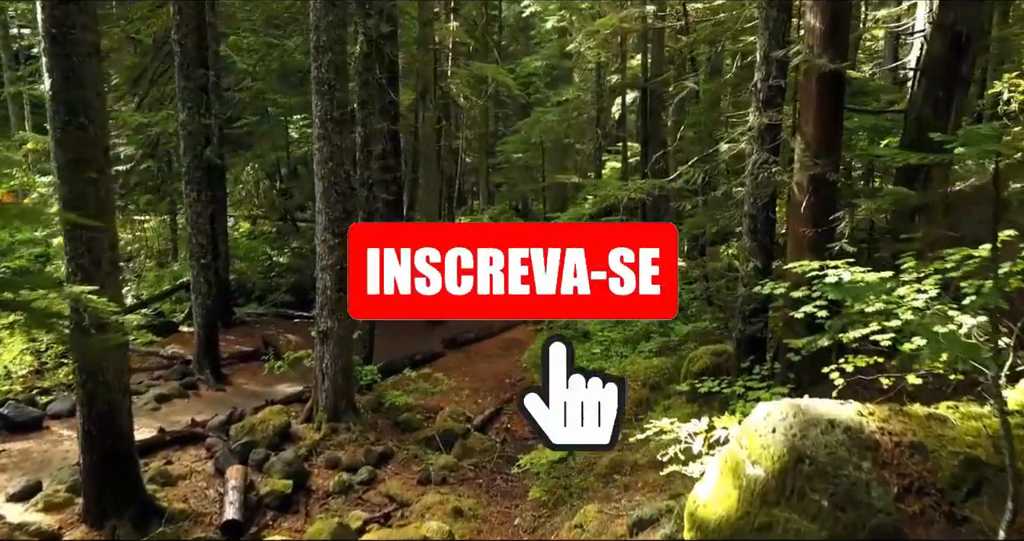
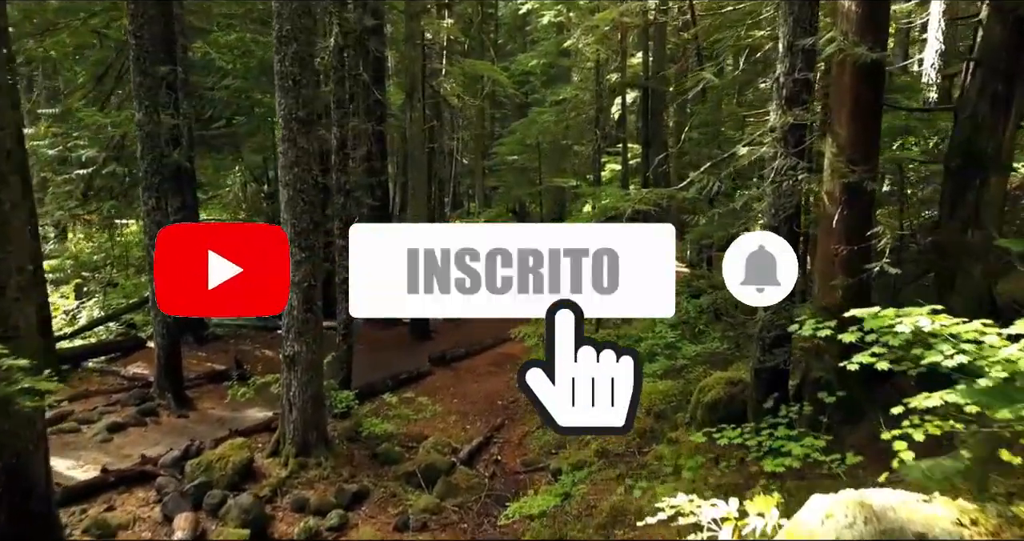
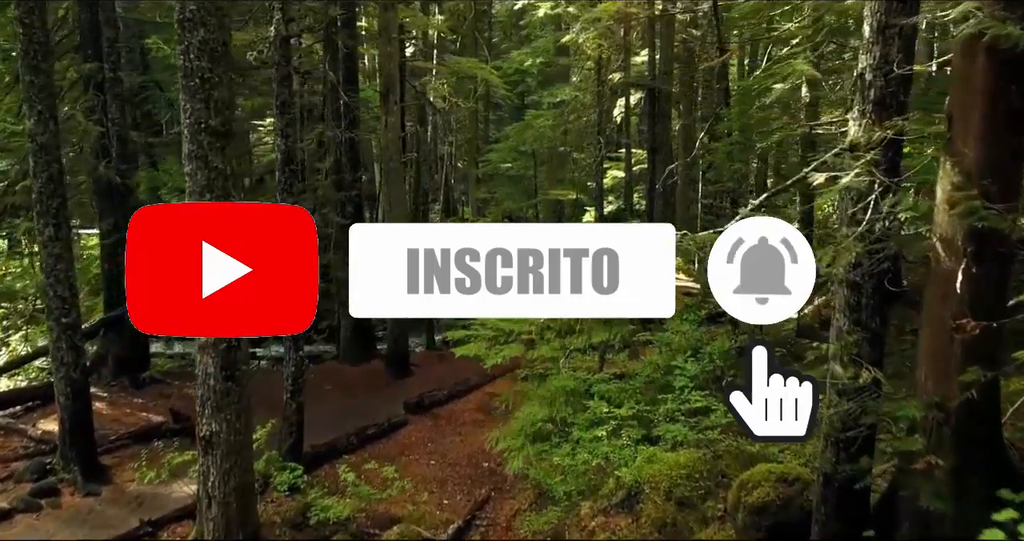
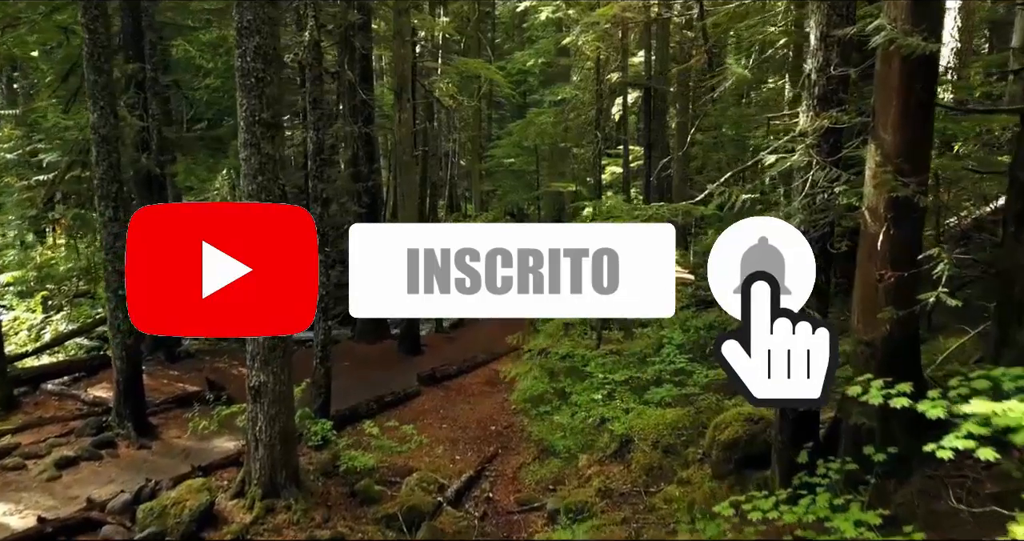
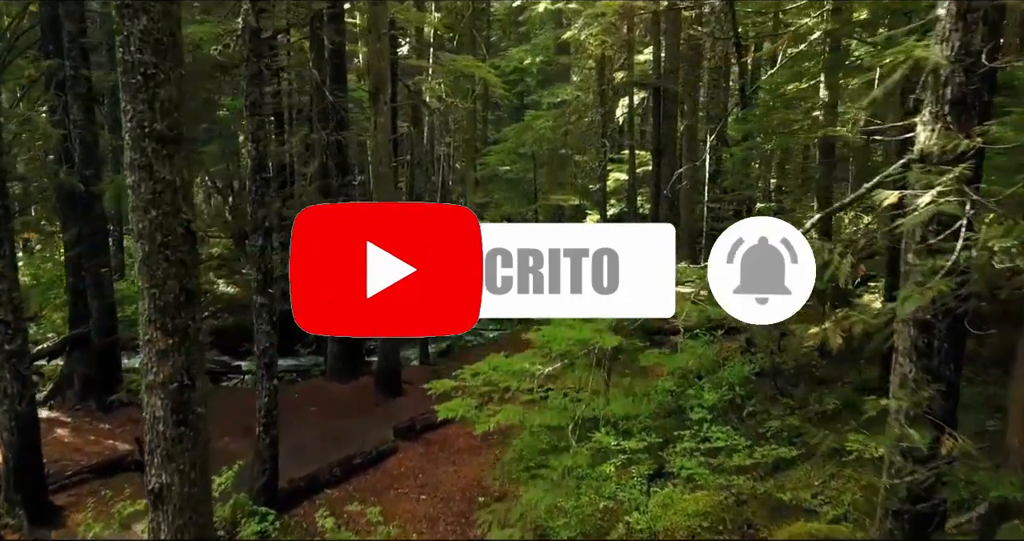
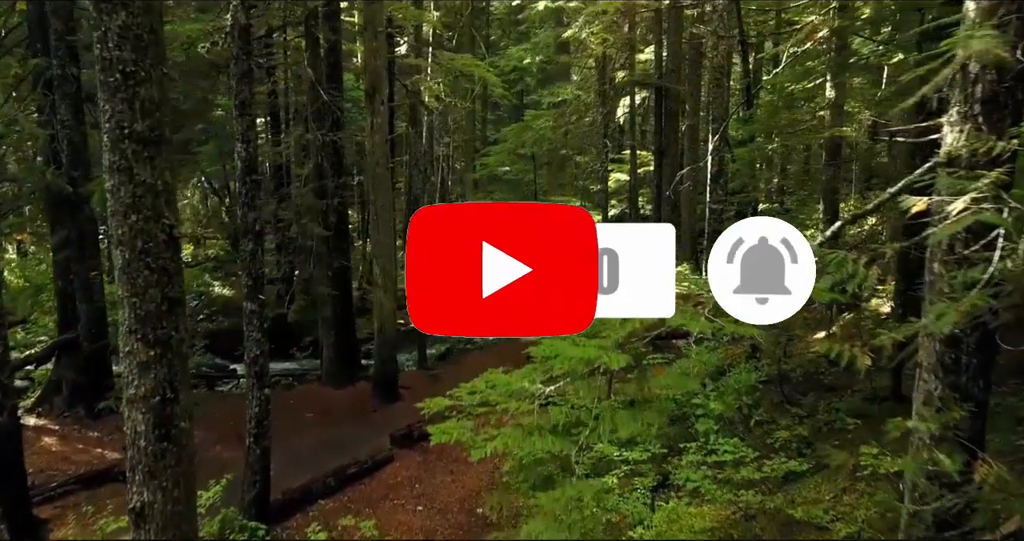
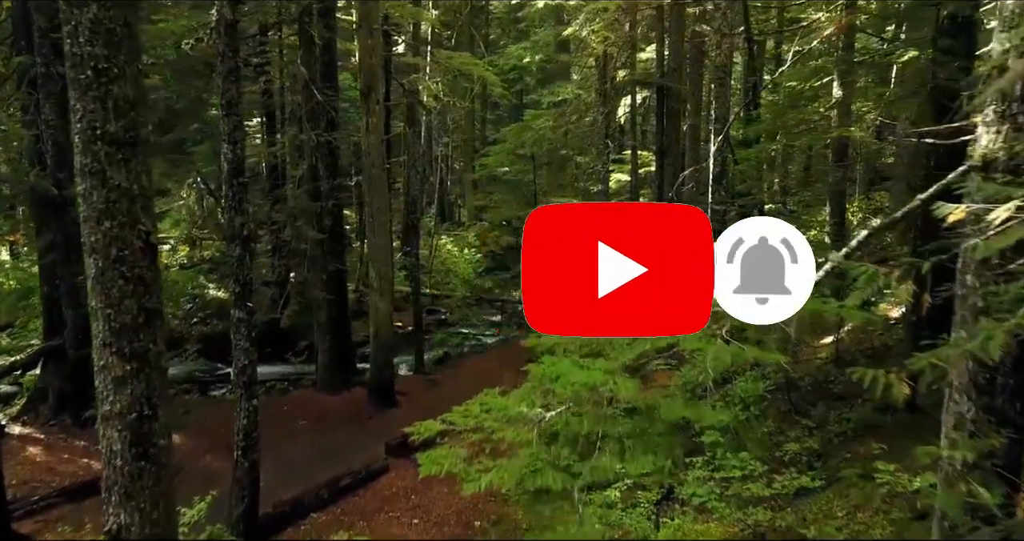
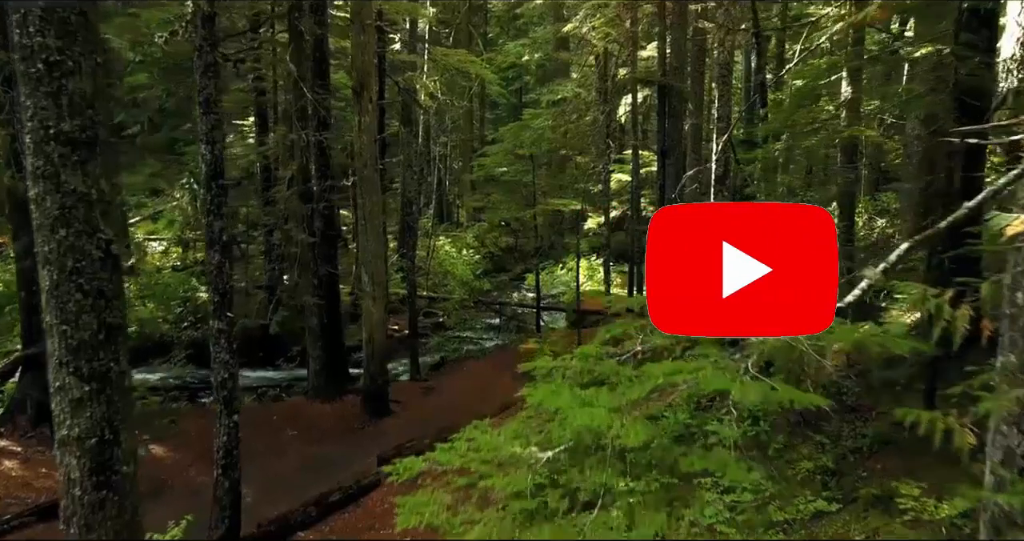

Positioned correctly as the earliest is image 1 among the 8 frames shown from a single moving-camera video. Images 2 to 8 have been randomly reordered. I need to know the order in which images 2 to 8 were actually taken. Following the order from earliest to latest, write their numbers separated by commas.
2, 4, 3, 5, 6, 7, 8
